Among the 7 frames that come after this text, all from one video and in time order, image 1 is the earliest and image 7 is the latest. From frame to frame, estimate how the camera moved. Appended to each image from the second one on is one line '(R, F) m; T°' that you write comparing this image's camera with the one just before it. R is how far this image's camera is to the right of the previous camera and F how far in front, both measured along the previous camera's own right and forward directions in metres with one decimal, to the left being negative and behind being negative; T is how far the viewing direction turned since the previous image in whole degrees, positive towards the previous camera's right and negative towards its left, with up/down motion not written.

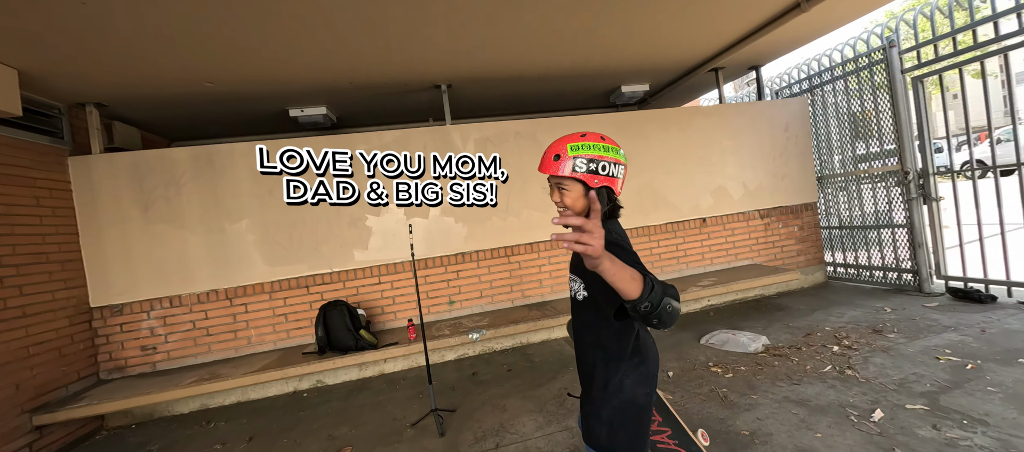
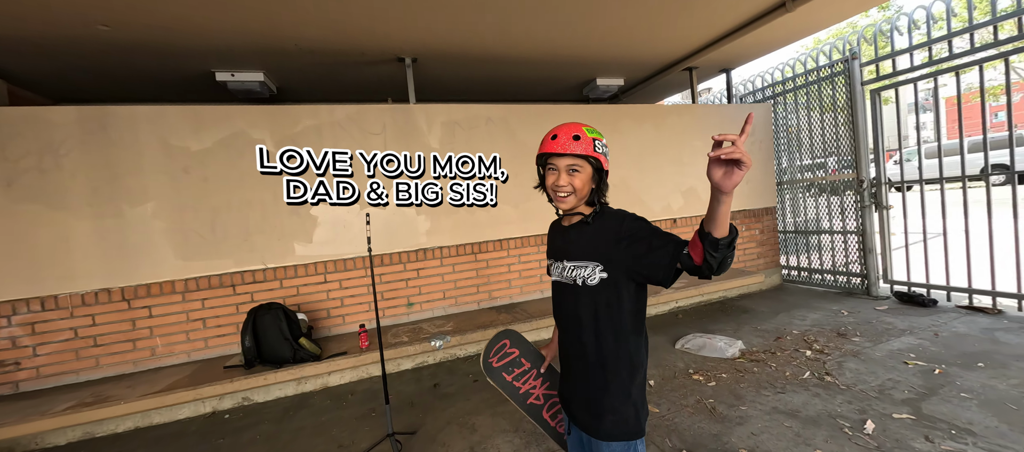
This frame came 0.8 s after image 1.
(-0.1, +0.4) m; +7°
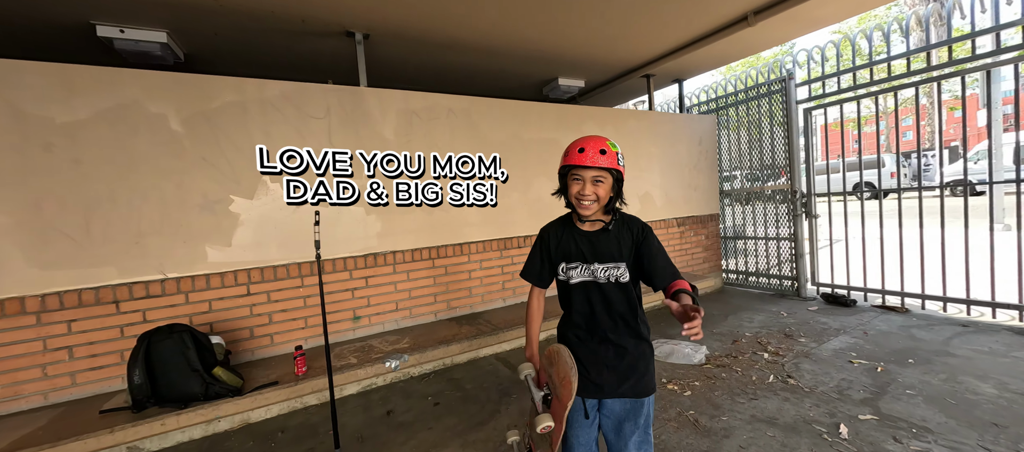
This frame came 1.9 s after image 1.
(-0.2, +0.3) m; +10°
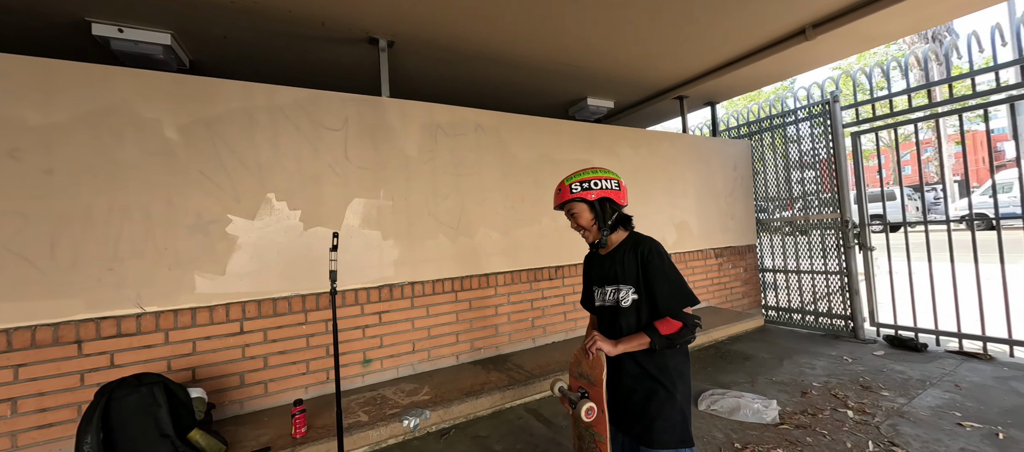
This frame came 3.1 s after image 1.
(-0.3, +0.4) m; 0°
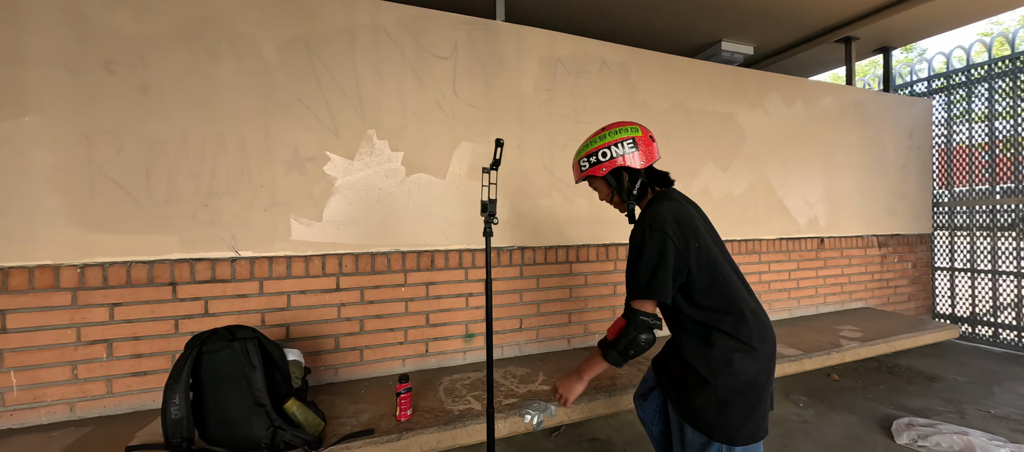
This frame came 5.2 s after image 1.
(-0.5, +0.5) m; -8°
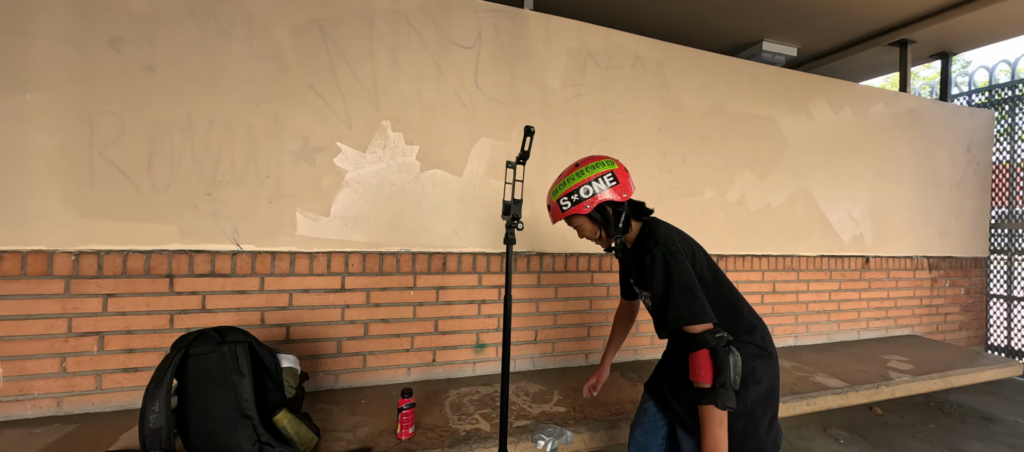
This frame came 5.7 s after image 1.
(0.0, +0.2) m; -2°
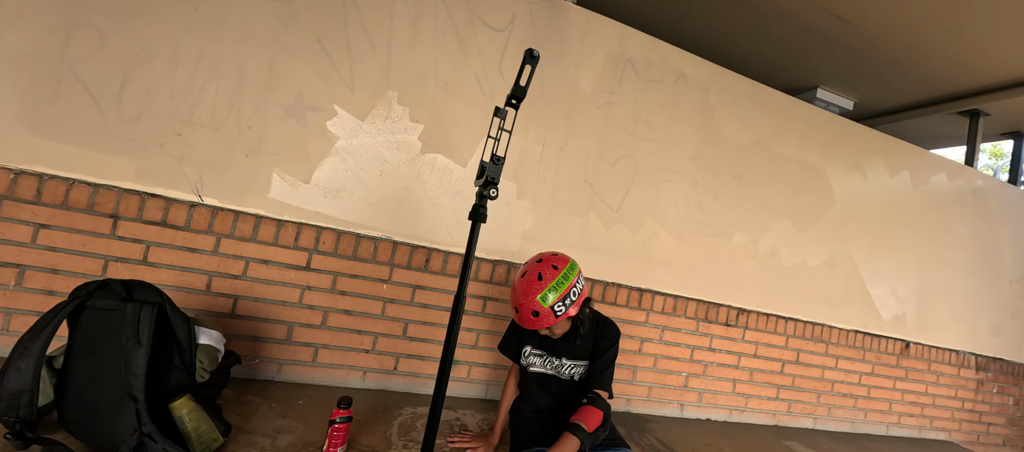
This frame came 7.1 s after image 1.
(+0.1, +0.2) m; -2°
